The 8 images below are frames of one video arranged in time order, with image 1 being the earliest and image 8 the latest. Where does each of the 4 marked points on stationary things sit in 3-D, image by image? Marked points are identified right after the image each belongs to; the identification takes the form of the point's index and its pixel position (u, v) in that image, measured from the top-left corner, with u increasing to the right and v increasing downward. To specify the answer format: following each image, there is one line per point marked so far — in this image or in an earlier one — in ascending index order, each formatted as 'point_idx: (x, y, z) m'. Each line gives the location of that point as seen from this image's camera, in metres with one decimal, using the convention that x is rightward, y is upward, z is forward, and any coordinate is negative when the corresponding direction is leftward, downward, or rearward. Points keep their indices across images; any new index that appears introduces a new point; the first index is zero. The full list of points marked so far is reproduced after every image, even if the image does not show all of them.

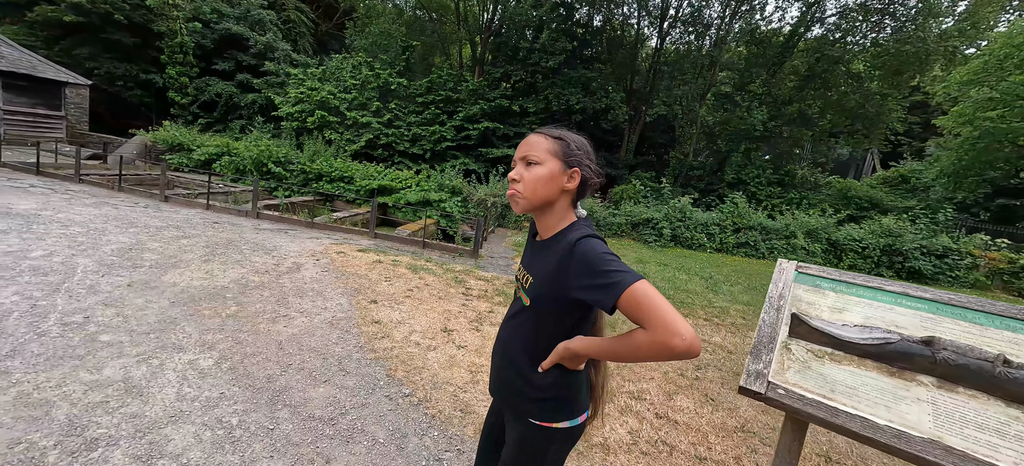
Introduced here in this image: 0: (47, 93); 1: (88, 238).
0: (-19.0, +5.8, +15.7) m
1: (-6.6, -0.1, +6.0) m
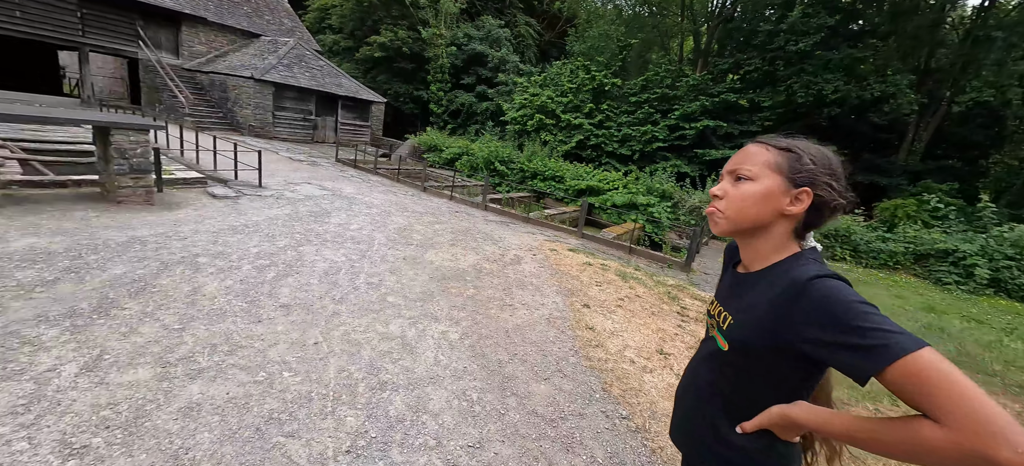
0: (-8.5, +7.2, +22.1) m
1: (-2.7, +0.4, +8.0) m
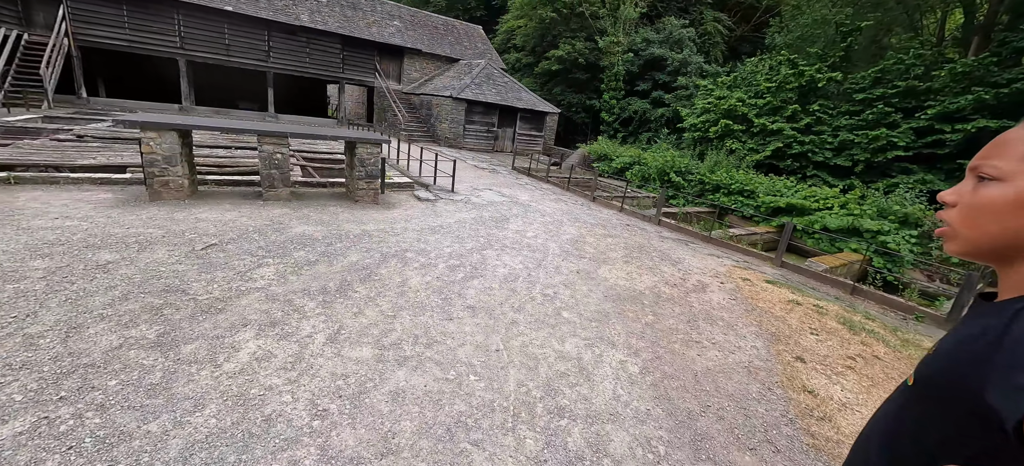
0: (+1.6, +6.9, +23.3) m
1: (+0.9, +0.2, +8.0) m
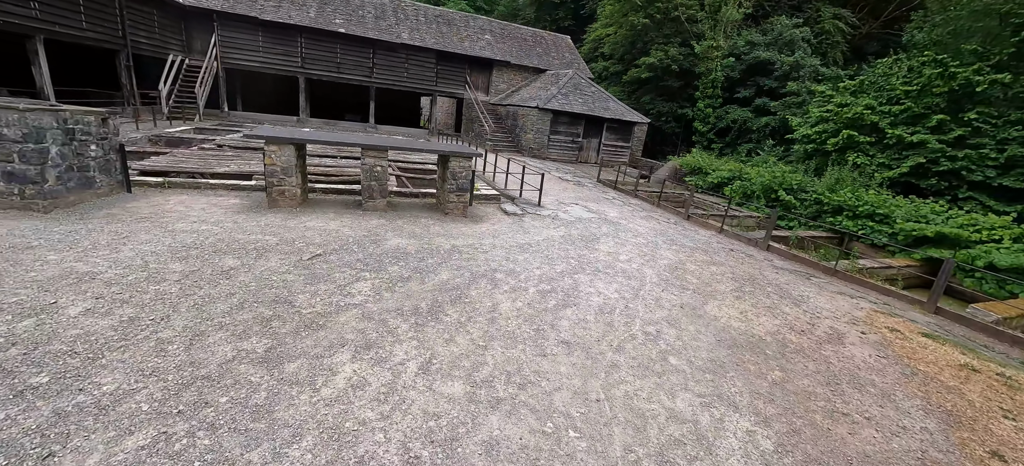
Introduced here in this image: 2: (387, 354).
0: (+6.6, +6.0, +22.3) m
1: (+2.7, -0.3, +7.3) m
2: (-1.0, -1.0, +3.0) m
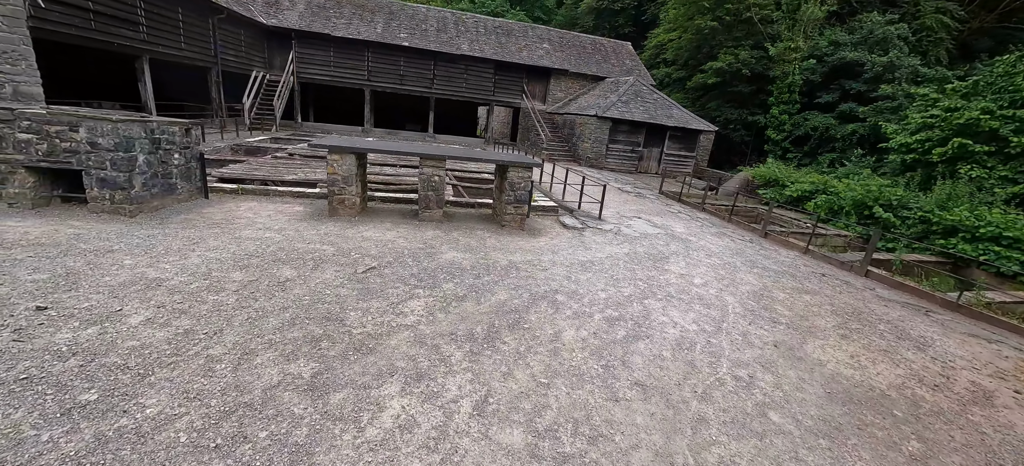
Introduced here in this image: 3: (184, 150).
0: (+9.8, +5.2, +20.9) m
1: (+3.7, -0.6, +6.5) m
2: (-0.5, -1.1, +2.7) m
3: (-4.9, +1.2, +5.7) m
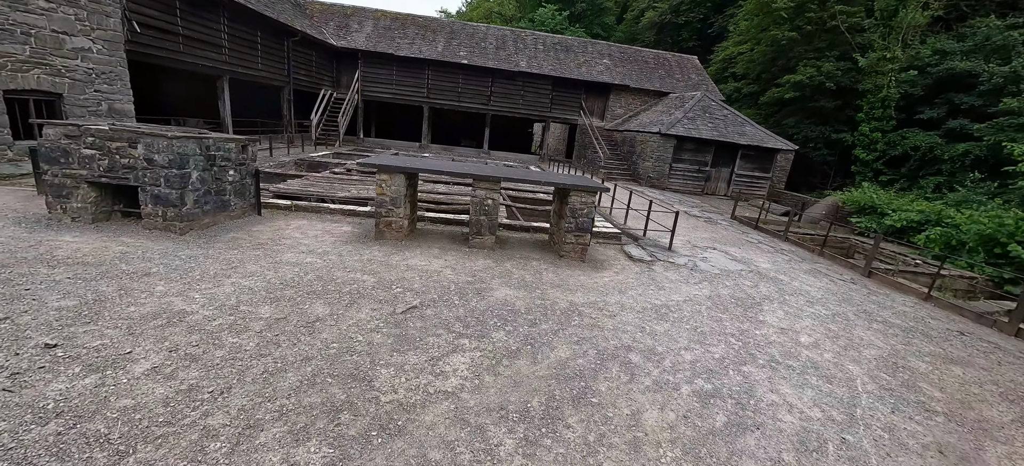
0: (+12.6, +3.7, +19.0) m
1: (+4.5, -1.2, +5.2) m
2: (-0.2, -1.4, +2.0) m
3: (-4.0, +1.0, +5.6) m
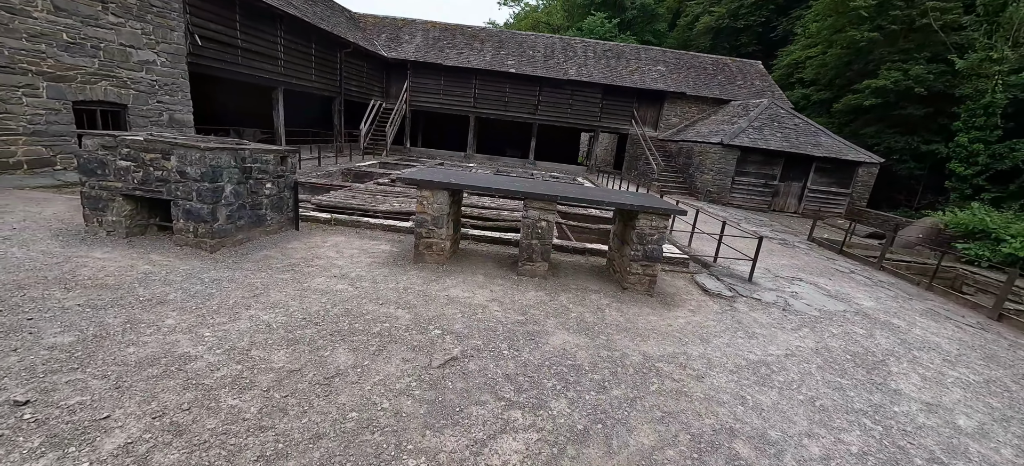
0: (+14.8, +2.7, +16.9) m
1: (+5.1, -1.7, +4.0) m
2: (+0.1, -1.6, +1.2) m
3: (-3.3, +0.7, +5.3) m
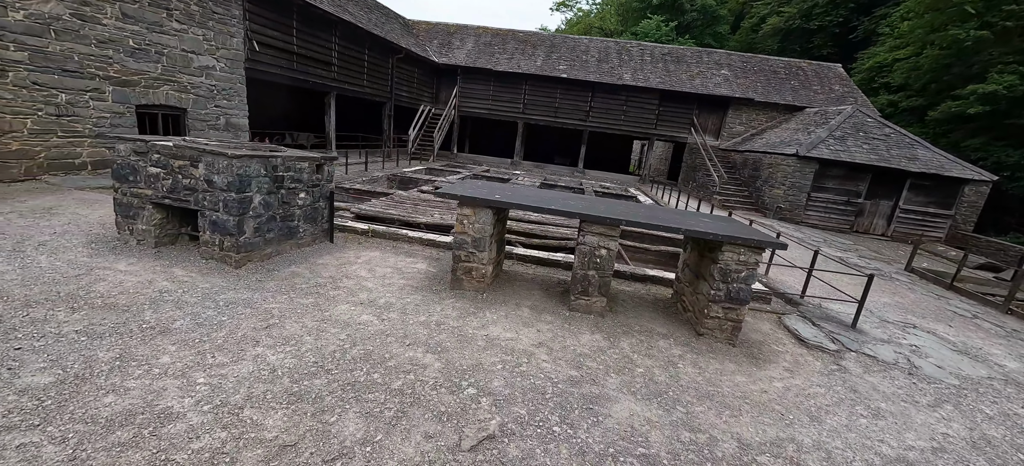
0: (+16.7, +1.6, +14.5) m
1: (+5.5, -2.2, +2.6) m
2: (+0.2, -1.9, +0.5) m
3: (-2.6, +0.6, +4.9) m
